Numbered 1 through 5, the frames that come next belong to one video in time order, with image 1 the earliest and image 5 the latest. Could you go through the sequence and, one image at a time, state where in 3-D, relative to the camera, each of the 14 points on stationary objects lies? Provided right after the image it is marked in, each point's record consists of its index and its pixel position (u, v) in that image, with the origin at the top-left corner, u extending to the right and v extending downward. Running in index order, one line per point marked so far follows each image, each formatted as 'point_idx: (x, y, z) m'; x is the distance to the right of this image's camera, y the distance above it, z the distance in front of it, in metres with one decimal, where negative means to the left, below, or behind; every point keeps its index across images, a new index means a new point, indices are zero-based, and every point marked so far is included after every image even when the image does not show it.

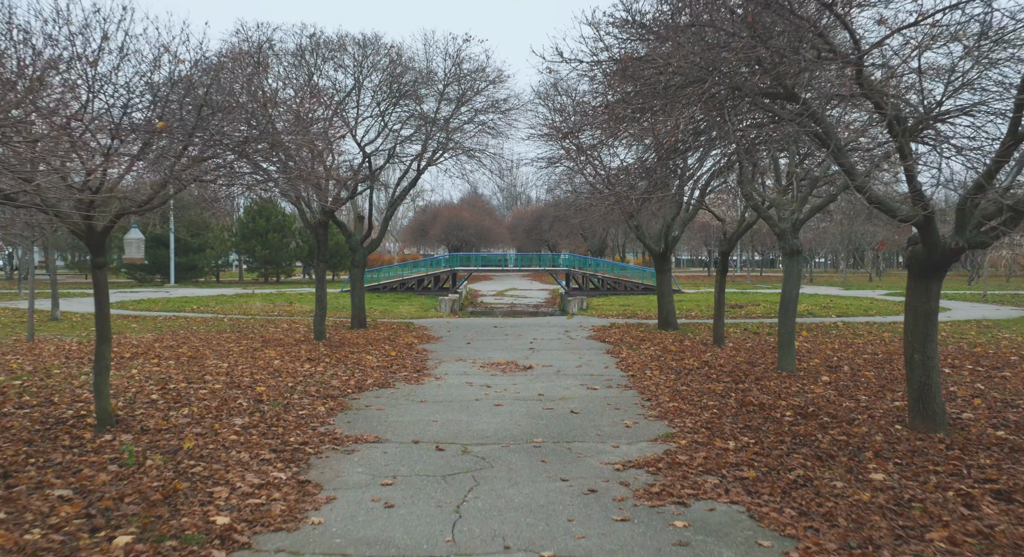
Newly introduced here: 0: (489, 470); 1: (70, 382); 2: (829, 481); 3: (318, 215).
0: (-0.2, -1.5, +5.7) m
1: (-5.7, -1.3, +9.5) m
2: (+2.3, -1.4, +5.3) m
3: (-4.0, +1.3, +15.4) m
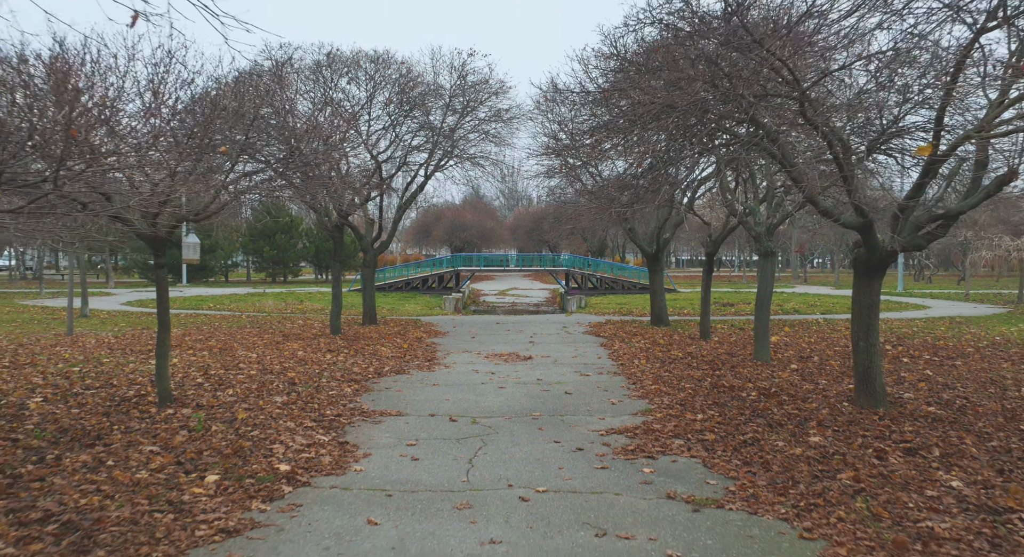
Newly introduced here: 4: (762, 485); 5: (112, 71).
0: (-0.2, -1.4, +6.9) m
1: (-5.6, -1.3, +10.7) m
2: (+2.3, -1.4, +6.5) m
3: (-4.0, +1.4, +16.6) m
4: (+1.8, -1.5, +5.3) m
5: (-4.1, +2.2, +7.7) m
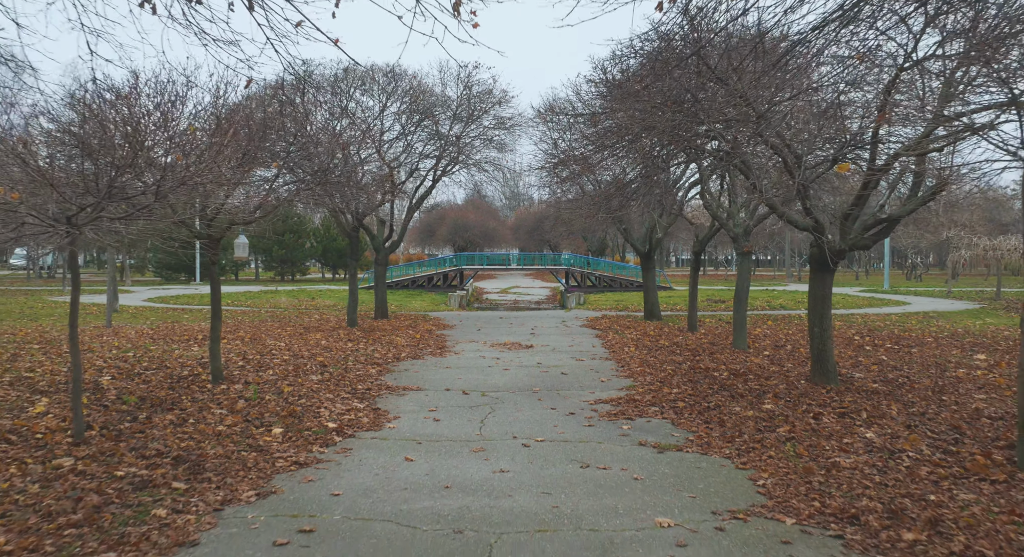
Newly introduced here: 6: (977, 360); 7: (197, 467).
0: (-0.1, -1.4, +8.3) m
1: (-5.6, -1.2, +12.1) m
2: (+2.3, -1.4, +7.8) m
3: (-3.9, +1.4, +17.9) m
4: (+1.8, -1.4, +6.6) m
5: (-4.1, +2.2, +9.1) m
6: (+7.0, -1.2, +11.2) m
7: (-2.4, -1.4, +5.5) m
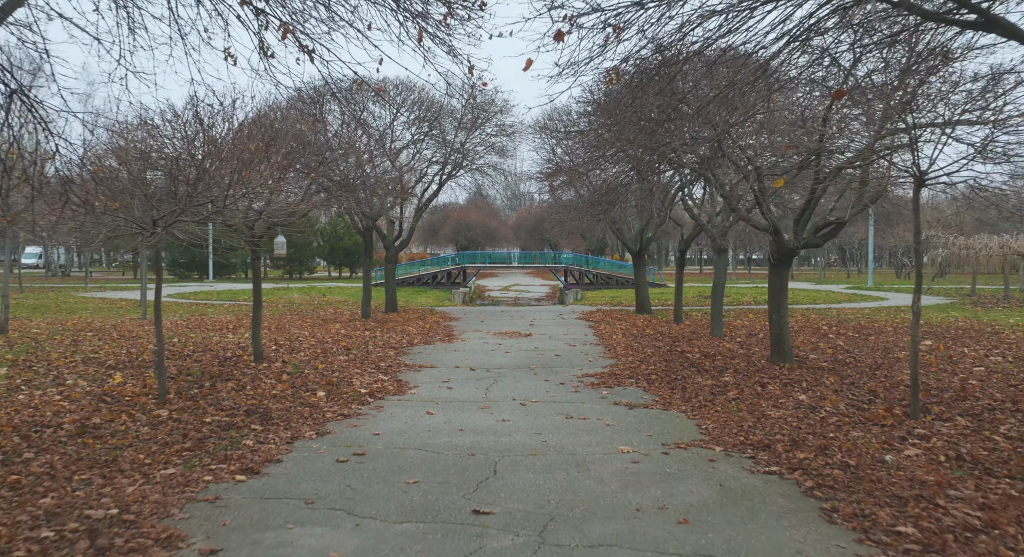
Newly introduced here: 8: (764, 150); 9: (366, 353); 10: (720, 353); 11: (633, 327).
0: (-0.1, -1.3, +9.8) m
1: (-5.6, -1.1, +13.6) m
2: (+2.3, -1.3, +9.4) m
3: (-3.9, +1.5, +19.5) m
4: (+1.8, -1.3, +8.2) m
5: (-4.1, +2.3, +10.6) m
6: (+7.0, -1.1, +12.8) m
7: (-2.4, -1.3, +7.1) m
8: (+3.5, +1.8, +10.2) m
9: (-2.3, -1.2, +11.9) m
10: (+3.3, -1.2, +11.8) m
11: (+2.8, -1.1, +17.2) m
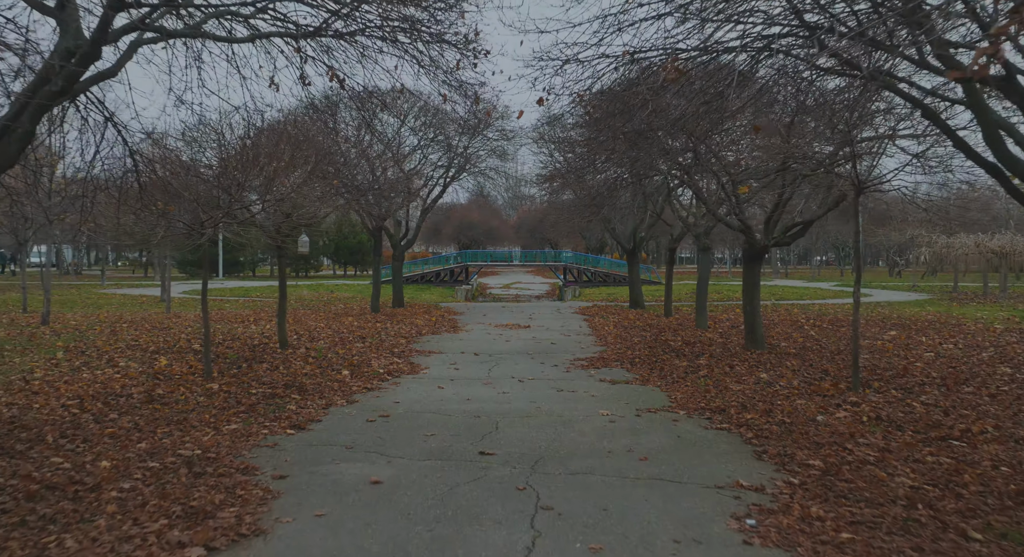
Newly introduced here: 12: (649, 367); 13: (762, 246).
0: (-0.1, -1.2, +11.0) m
1: (-5.6, -1.1, +14.9) m
2: (+2.3, -1.2, +10.6) m
3: (-3.9, +1.6, +20.7) m
4: (+1.8, -1.2, +9.4) m
5: (-4.1, +2.4, +11.9) m
6: (+7.0, -1.1, +14.0) m
7: (-2.4, -1.2, +8.3) m
8: (+3.4, +1.8, +11.4) m
9: (-2.3, -1.1, +13.1) m
10: (+3.3, -1.1, +13.0) m
11: (+2.8, -1.0, +18.4) m
12: (+1.9, -1.2, +10.2) m
13: (+4.0, +0.5, +11.9) m
